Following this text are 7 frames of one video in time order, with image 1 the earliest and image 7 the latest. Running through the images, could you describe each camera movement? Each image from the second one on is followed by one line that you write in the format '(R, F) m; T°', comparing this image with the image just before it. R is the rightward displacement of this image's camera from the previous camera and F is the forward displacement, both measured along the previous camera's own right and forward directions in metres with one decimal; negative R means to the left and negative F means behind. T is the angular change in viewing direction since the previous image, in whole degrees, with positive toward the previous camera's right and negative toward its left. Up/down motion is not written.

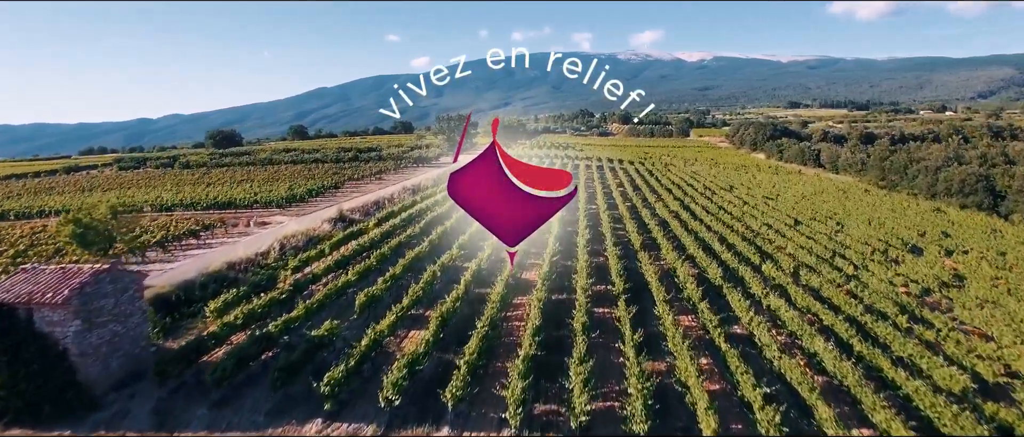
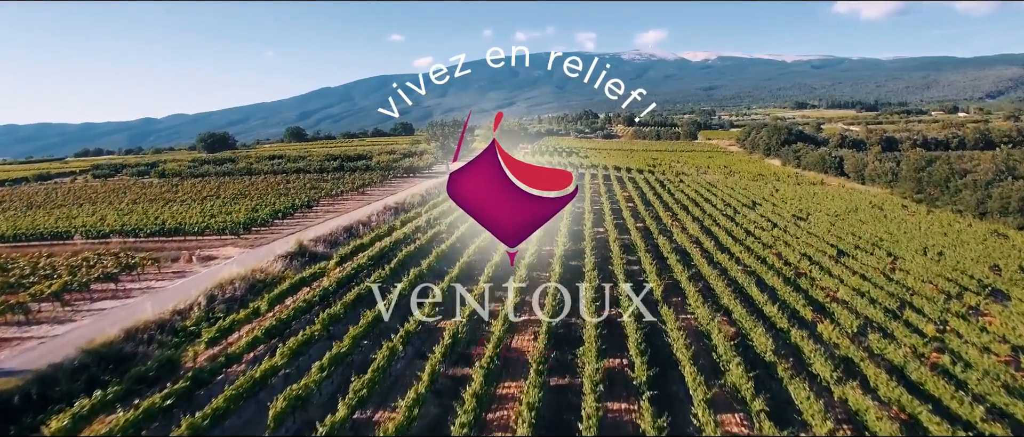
(+0.3, +3.3) m; 0°
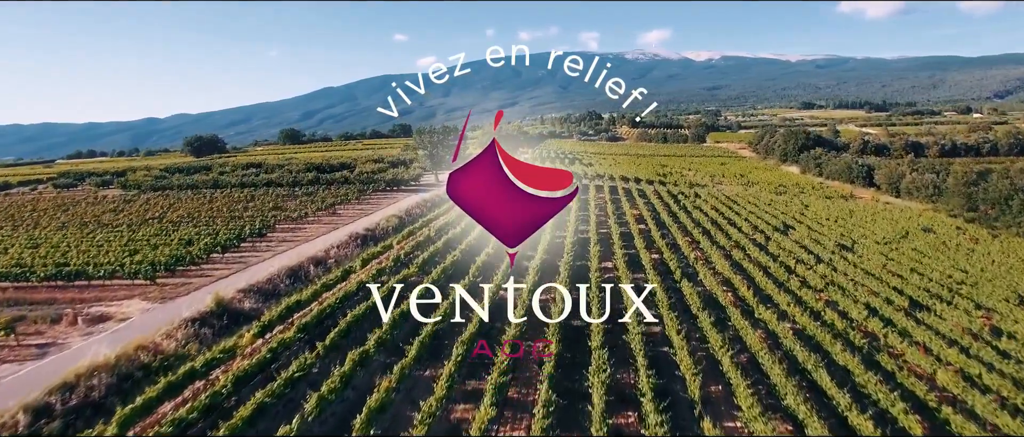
(+0.4, +4.0) m; 0°
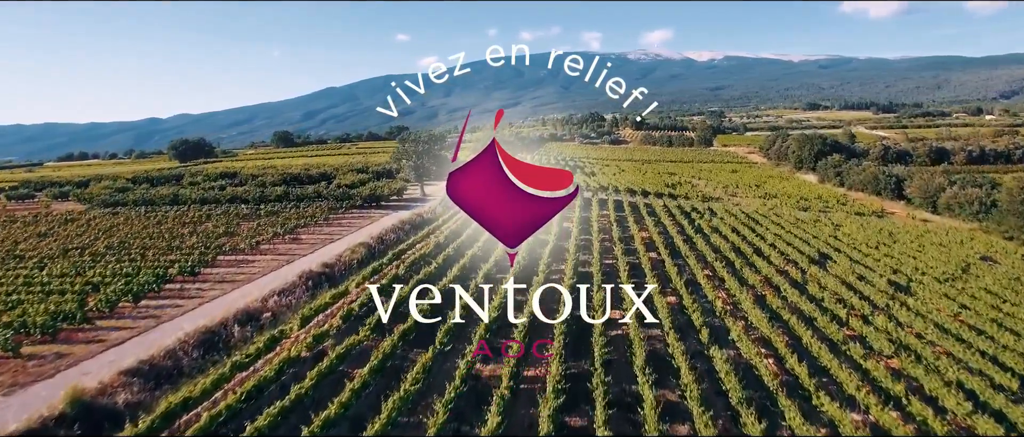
(+0.5, +3.7) m; 0°
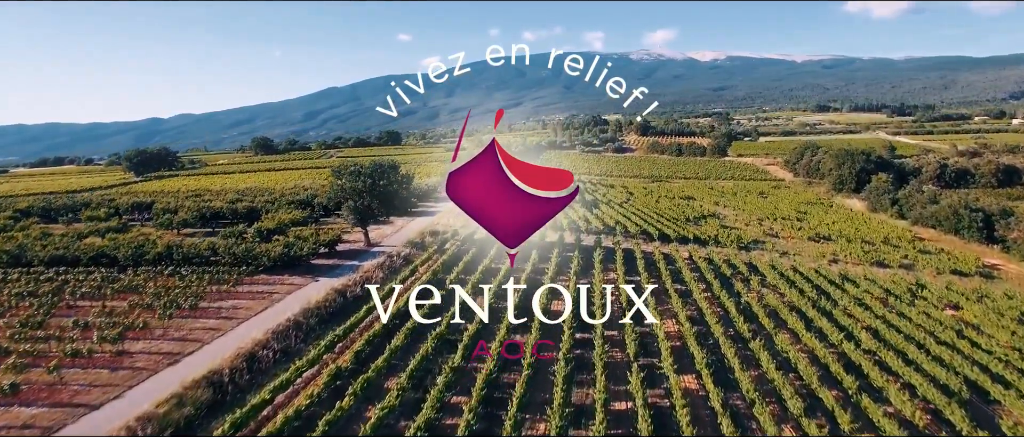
(+1.2, +8.8) m; 0°
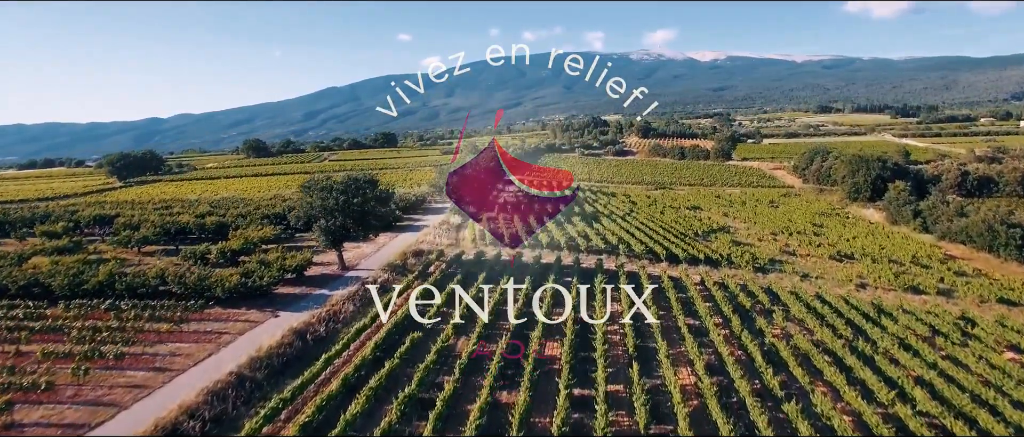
(+0.3, +2.8) m; 0°
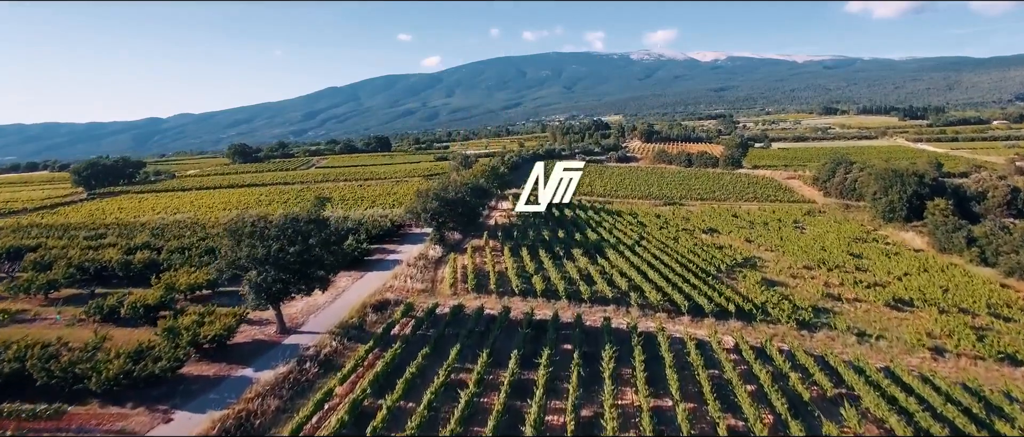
(+0.5, +5.1) m; 0°
